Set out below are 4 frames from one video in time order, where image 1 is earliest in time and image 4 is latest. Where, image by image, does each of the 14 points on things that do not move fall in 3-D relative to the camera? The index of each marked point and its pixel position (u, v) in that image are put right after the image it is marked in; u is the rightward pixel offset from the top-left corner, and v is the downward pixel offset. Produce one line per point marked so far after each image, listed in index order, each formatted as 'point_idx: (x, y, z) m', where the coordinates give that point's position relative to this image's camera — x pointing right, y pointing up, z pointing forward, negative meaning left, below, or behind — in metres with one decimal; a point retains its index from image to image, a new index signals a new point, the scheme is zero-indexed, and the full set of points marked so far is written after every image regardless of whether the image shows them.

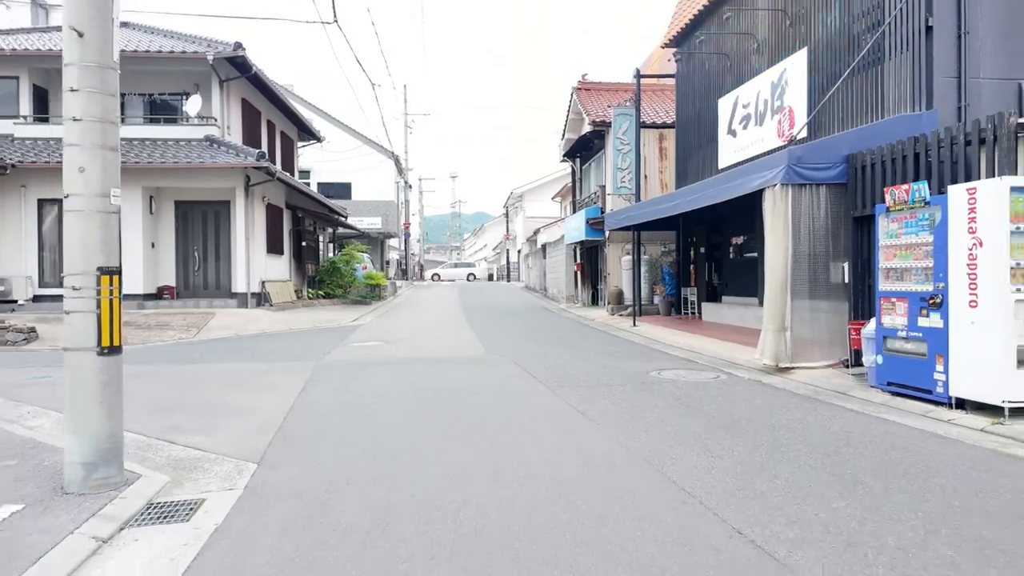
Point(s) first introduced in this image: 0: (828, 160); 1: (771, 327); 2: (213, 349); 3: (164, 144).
0: (+4.3, +1.8, +9.8) m
1: (+3.6, -0.5, +9.9) m
2: (-5.7, -1.2, +13.7) m
3: (-9.6, +4.0, +19.7) m
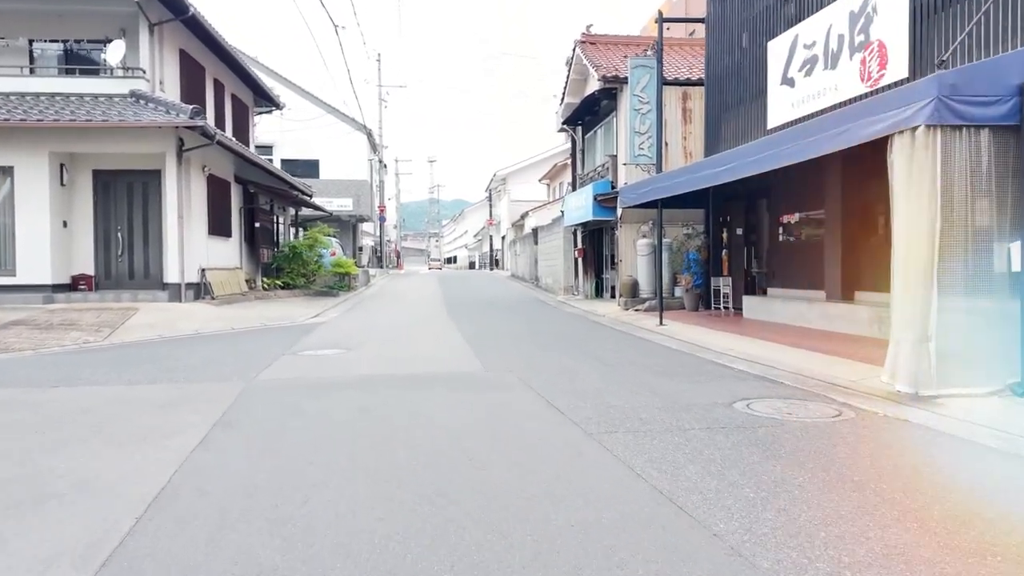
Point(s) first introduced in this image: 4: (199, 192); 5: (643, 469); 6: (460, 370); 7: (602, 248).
0: (+4.5, +1.8, +6.6) m
1: (+3.8, -0.5, +6.8) m
2: (-5.7, -1.0, +10.3) m
3: (-9.8, +4.3, +16.1) m
4: (-7.3, +2.3, +16.7) m
5: (+0.8, -1.2, +4.6) m
6: (-0.6, -1.0, +8.3) m
7: (+2.5, +1.1, +19.8) m
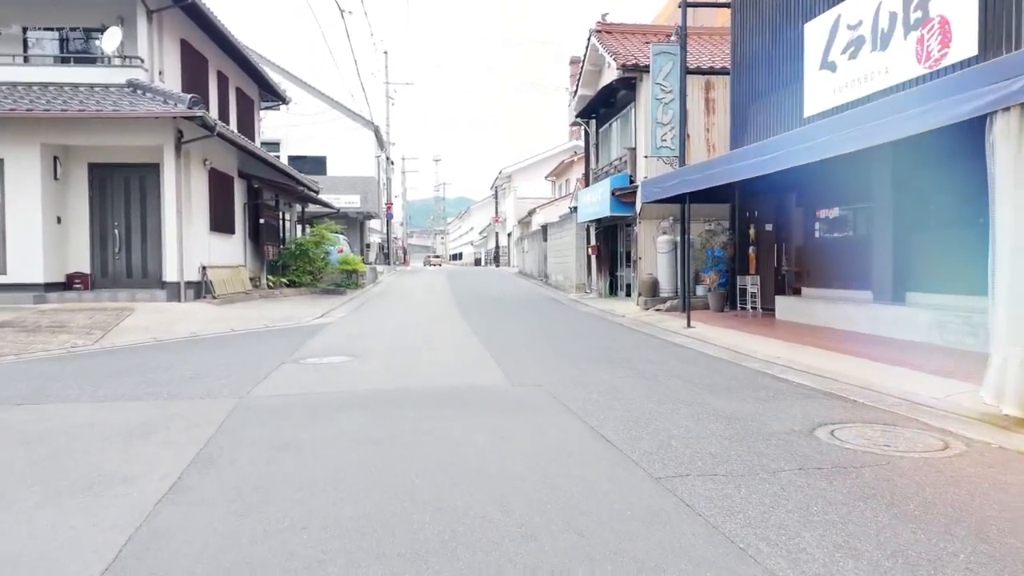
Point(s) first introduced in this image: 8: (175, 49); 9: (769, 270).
0: (+4.7, +1.8, +5.7) m
1: (+4.0, -0.5, +5.9) m
2: (-5.4, -1.0, +9.5) m
3: (-9.4, +4.3, +15.3) m
4: (-7.0, +2.3, +15.9) m
5: (+1.1, -1.2, +3.7) m
6: (-0.4, -1.0, +7.4) m
7: (+2.8, +1.1, +19.0) m
8: (-8.0, +5.7, +17.0) m
9: (+5.1, +0.4, +14.2) m
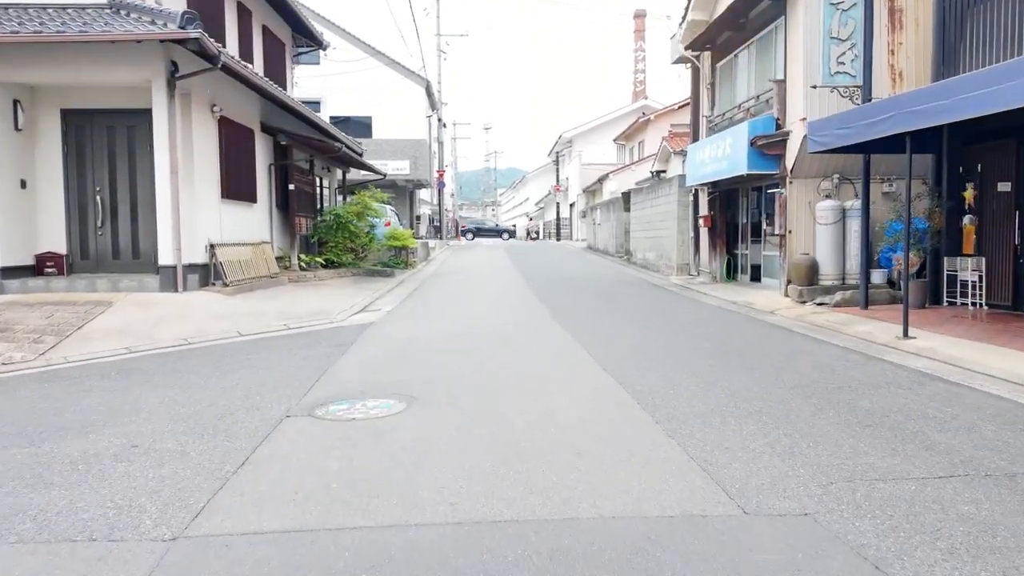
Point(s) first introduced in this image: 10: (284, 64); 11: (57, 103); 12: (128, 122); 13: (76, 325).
0: (+5.7, +1.6, +1.3) m
1: (+5.0, -0.6, +1.6) m
2: (-4.1, -1.0, +5.9) m
3: (-7.7, +4.5, +11.7) m
4: (-5.2, +2.5, +12.2) m
5: (+2.0, -1.4, -0.4) m
6: (+0.8, -1.1, +3.5) m
7: (+4.7, +1.5, +14.6) m
8: (-6.2, +6.0, +13.2) m
9: (+6.7, +0.5, +9.8) m
10: (-6.3, +6.2, +19.8) m
11: (-7.4, +3.0, +11.6) m
12: (-6.3, +2.7, +11.8) m
13: (-5.6, -0.5, +9.3) m
